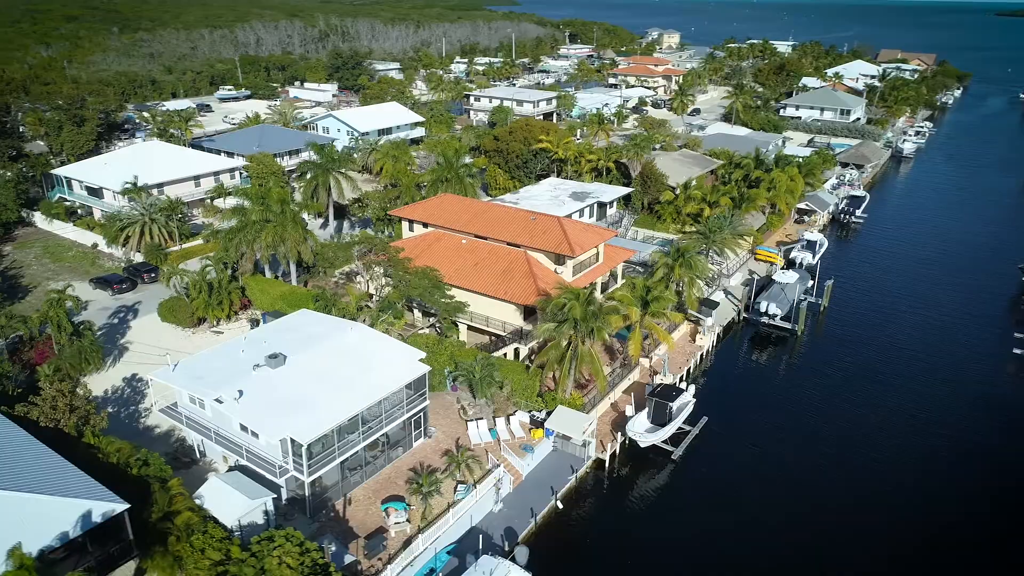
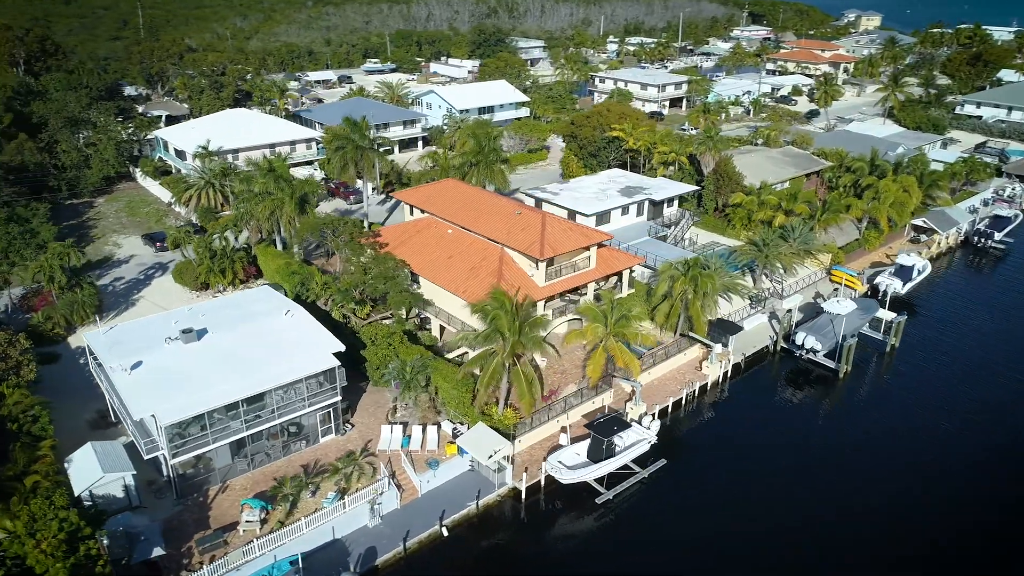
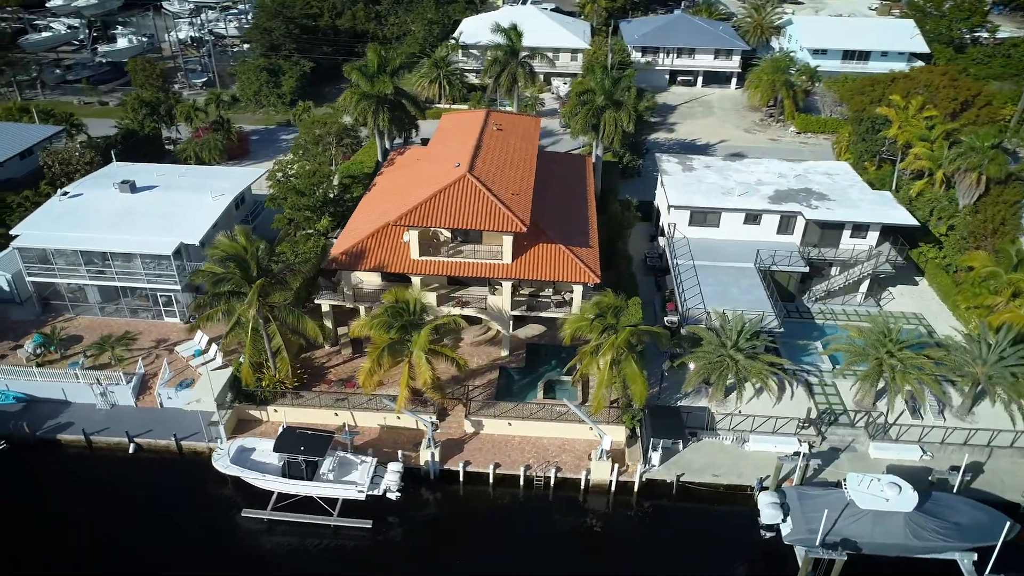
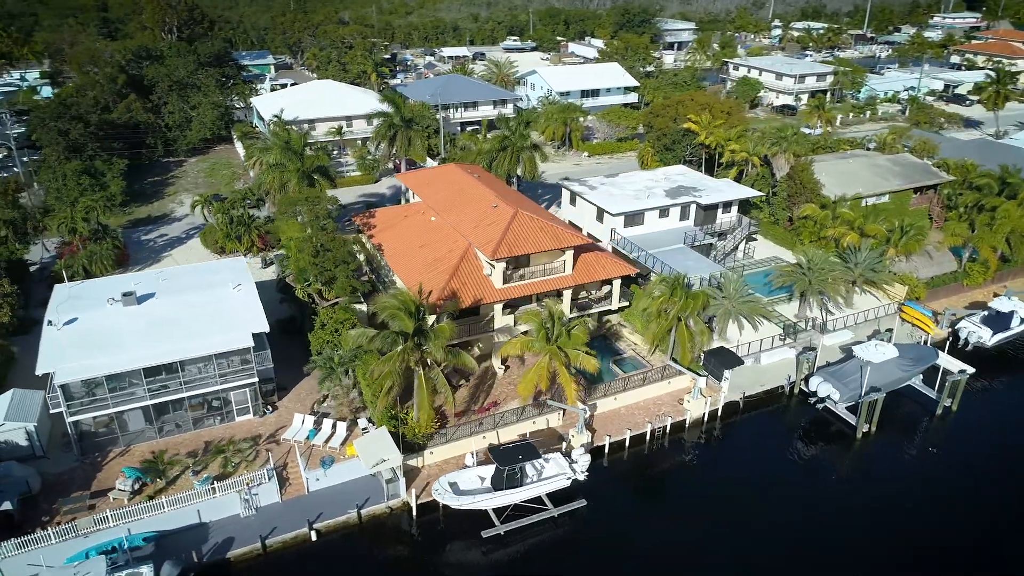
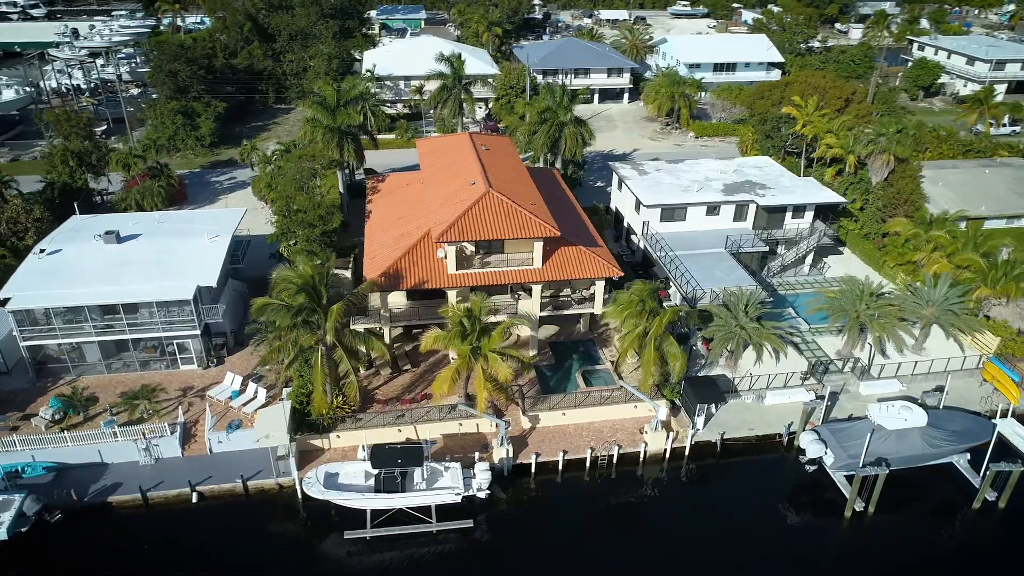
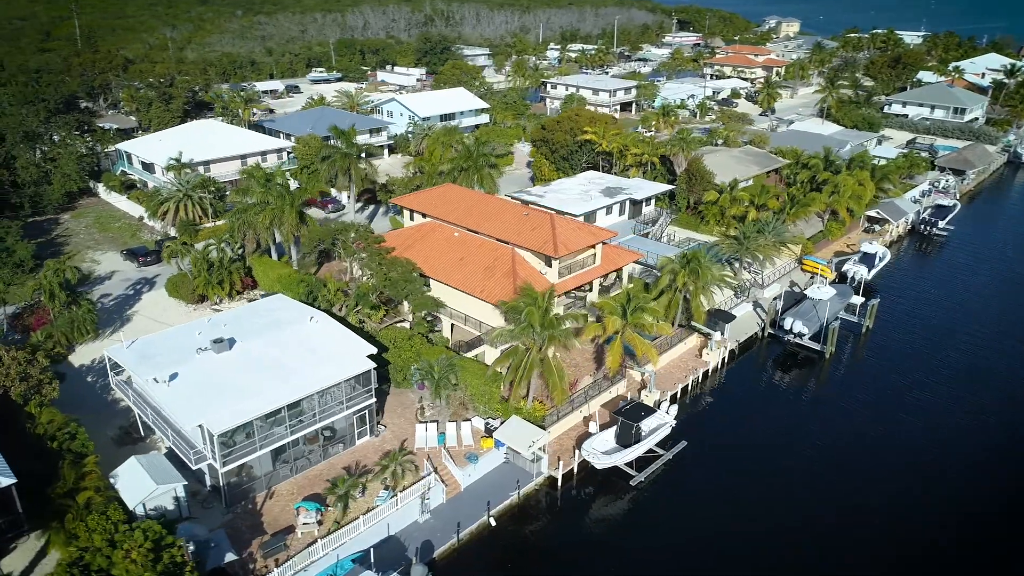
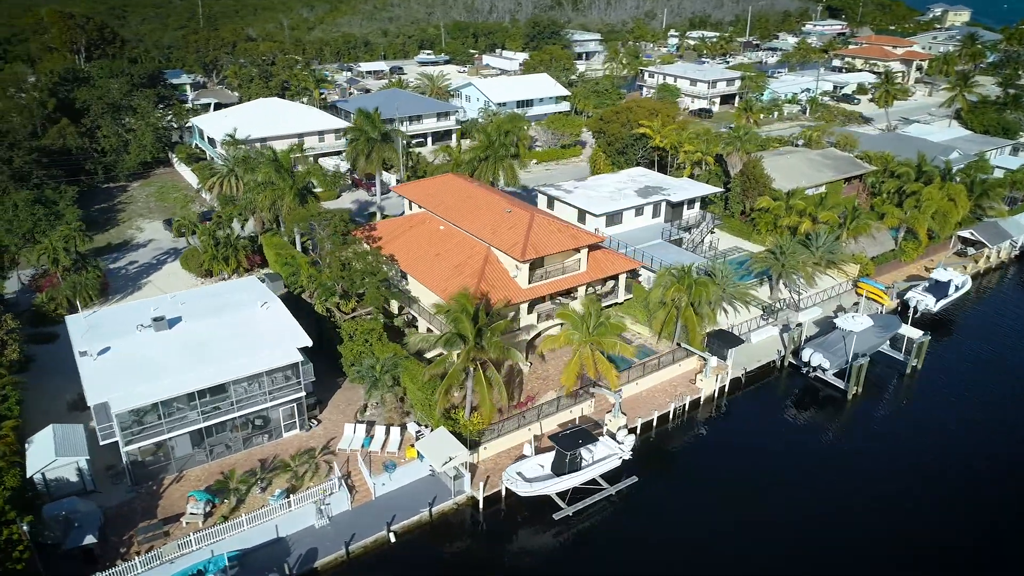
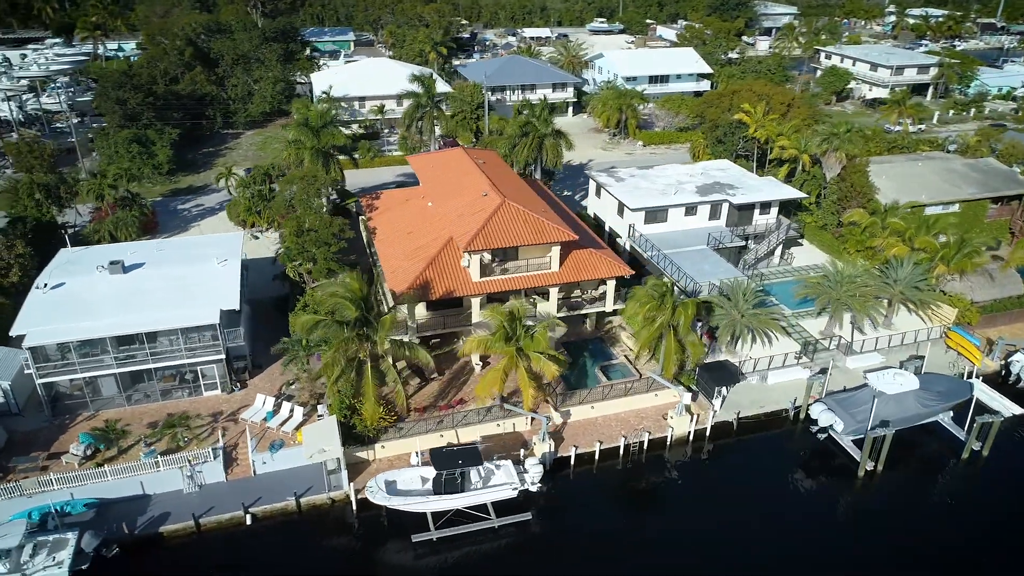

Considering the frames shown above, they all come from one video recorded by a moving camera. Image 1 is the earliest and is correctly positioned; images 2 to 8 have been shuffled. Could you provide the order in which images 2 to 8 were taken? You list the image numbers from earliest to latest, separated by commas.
6, 2, 7, 4, 8, 5, 3
